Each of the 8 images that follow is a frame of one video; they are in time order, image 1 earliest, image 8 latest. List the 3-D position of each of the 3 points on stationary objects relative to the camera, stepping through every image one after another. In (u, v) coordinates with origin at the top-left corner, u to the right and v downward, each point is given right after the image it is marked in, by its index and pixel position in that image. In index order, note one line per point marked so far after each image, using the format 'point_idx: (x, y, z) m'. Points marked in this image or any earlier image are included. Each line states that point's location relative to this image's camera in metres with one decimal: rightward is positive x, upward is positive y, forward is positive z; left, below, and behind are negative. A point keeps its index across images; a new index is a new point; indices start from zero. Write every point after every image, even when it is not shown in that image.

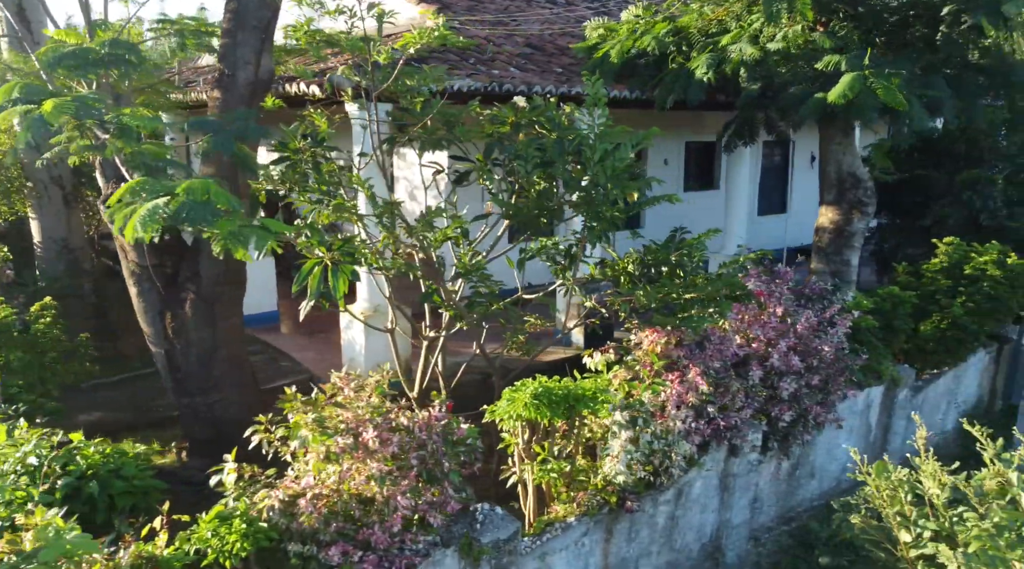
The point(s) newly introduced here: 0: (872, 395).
0: (+2.3, -0.7, +5.6) m
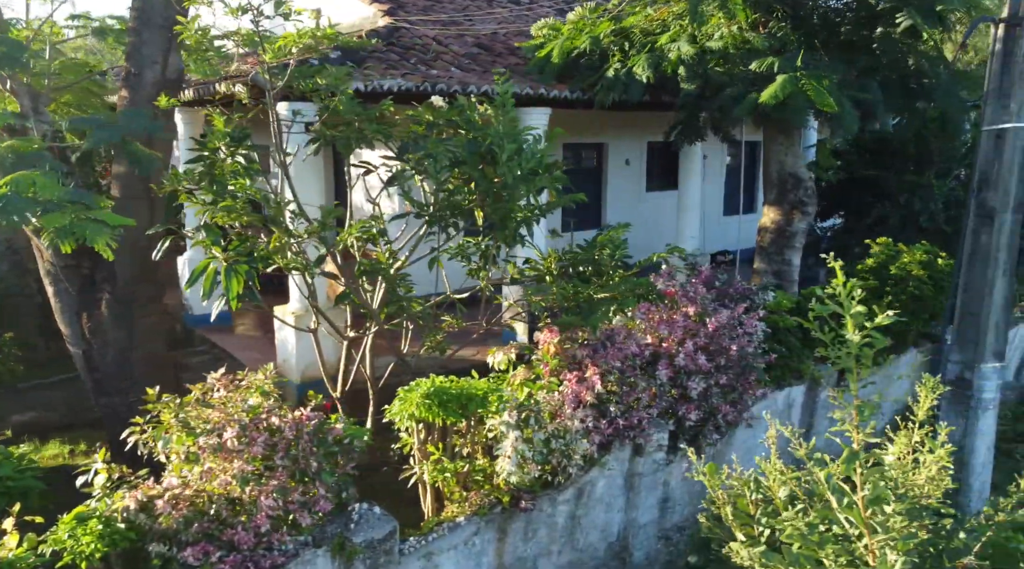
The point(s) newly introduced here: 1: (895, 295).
0: (+1.8, -0.7, +5.7) m
1: (+2.7, -0.1, +6.3) m
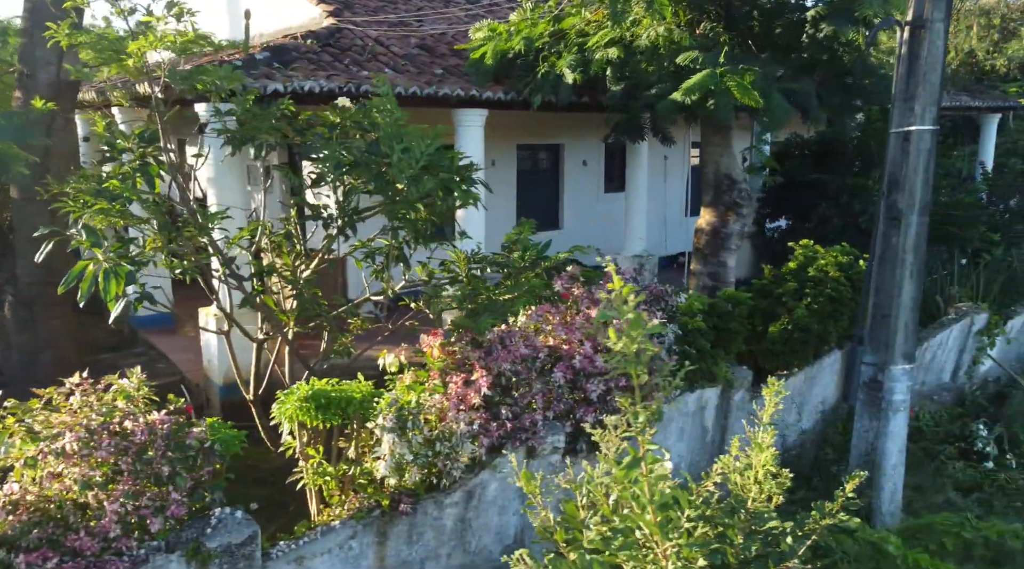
0: (+1.2, -0.7, +5.7) m
1: (+2.2, -0.1, +6.3) m
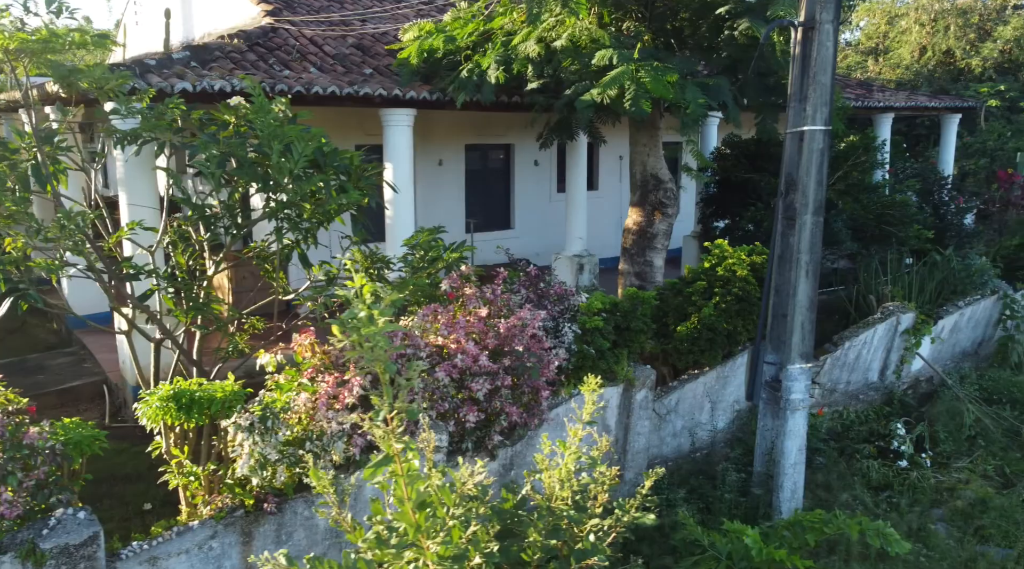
0: (+0.6, -0.7, +5.7) m
1: (+1.5, -0.1, +6.3) m
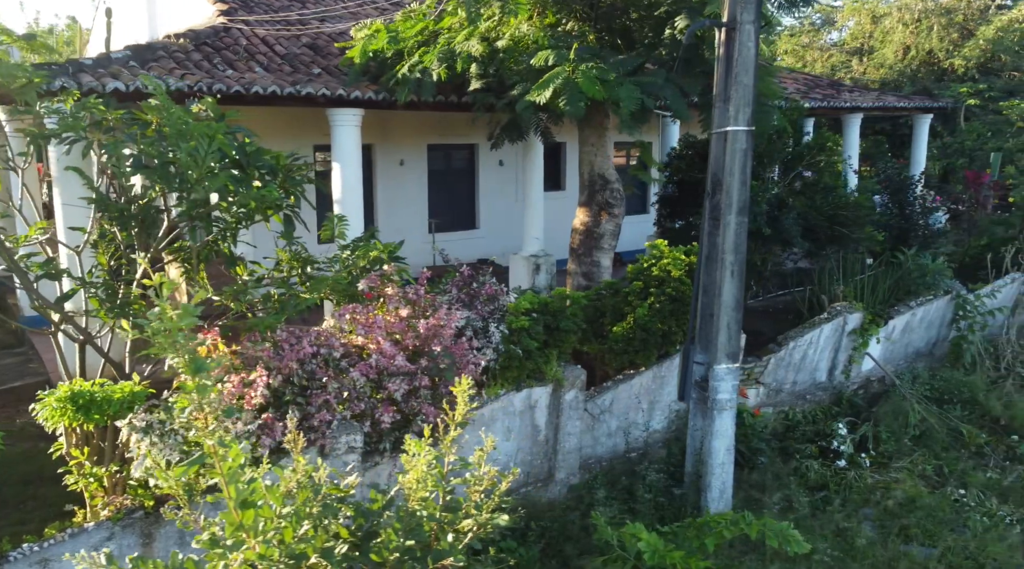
0: (+0.1, -0.7, +5.7) m
1: (+1.0, -0.1, +6.3) m
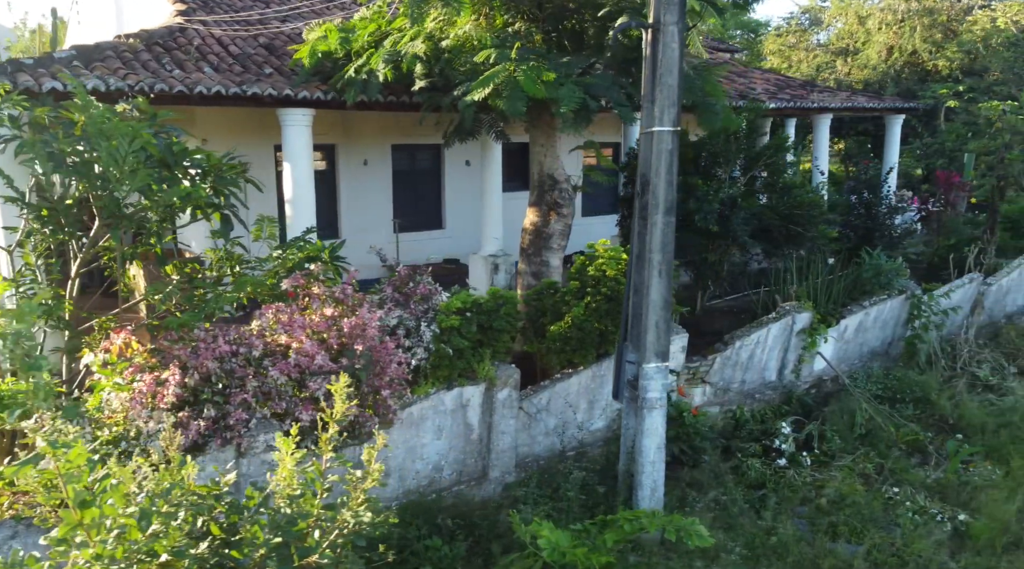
0: (-0.3, -0.7, +5.7) m
1: (+0.6, -0.1, +6.4) m
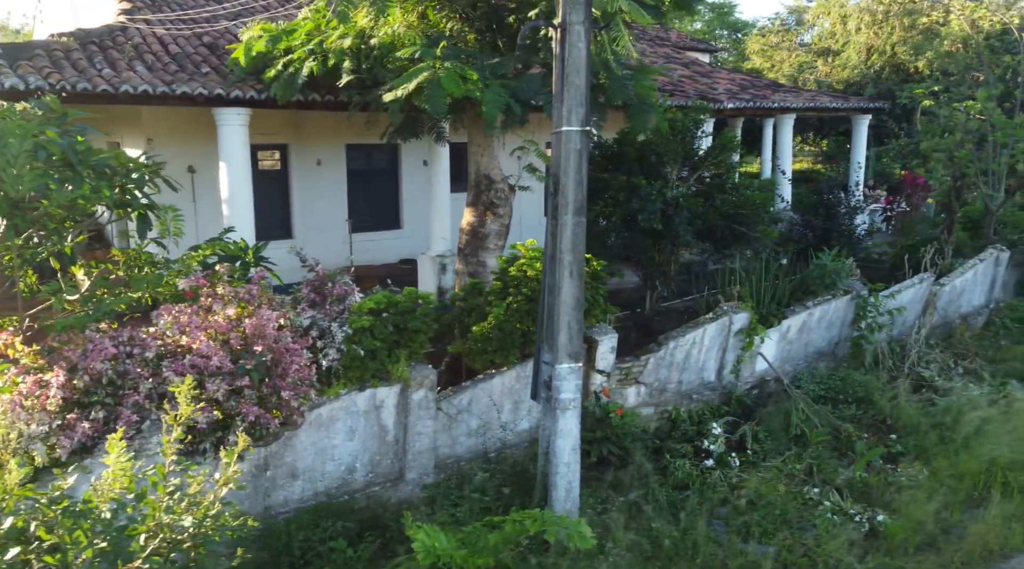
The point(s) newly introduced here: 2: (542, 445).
0: (-0.9, -0.7, +5.7) m
1: (0.0, -0.1, +6.3) m
2: (+0.2, -1.1, +5.8) m
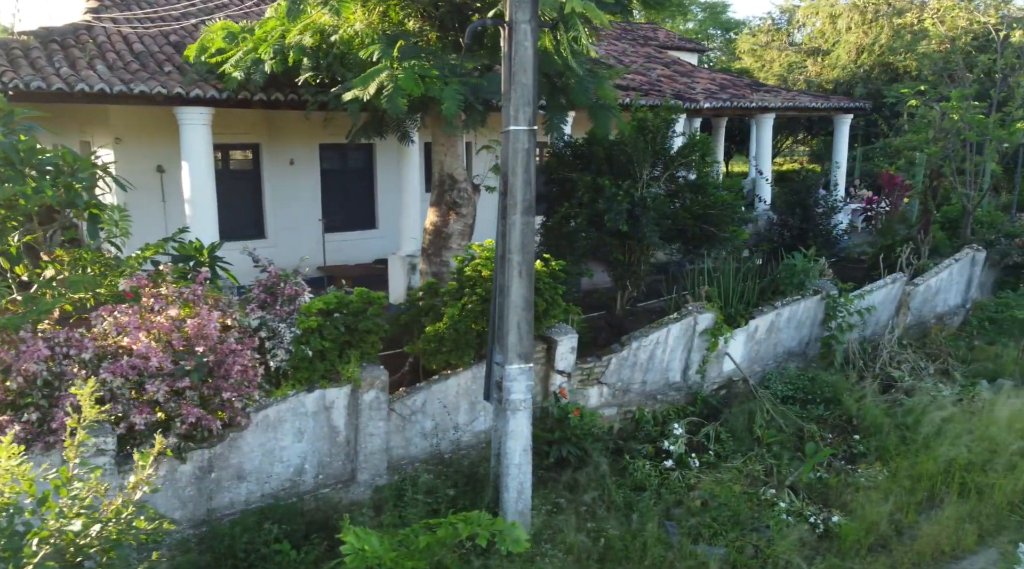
0: (-1.2, -0.7, +5.6) m
1: (-0.3, -0.1, +6.3) m
2: (-0.1, -1.1, +5.8) m
